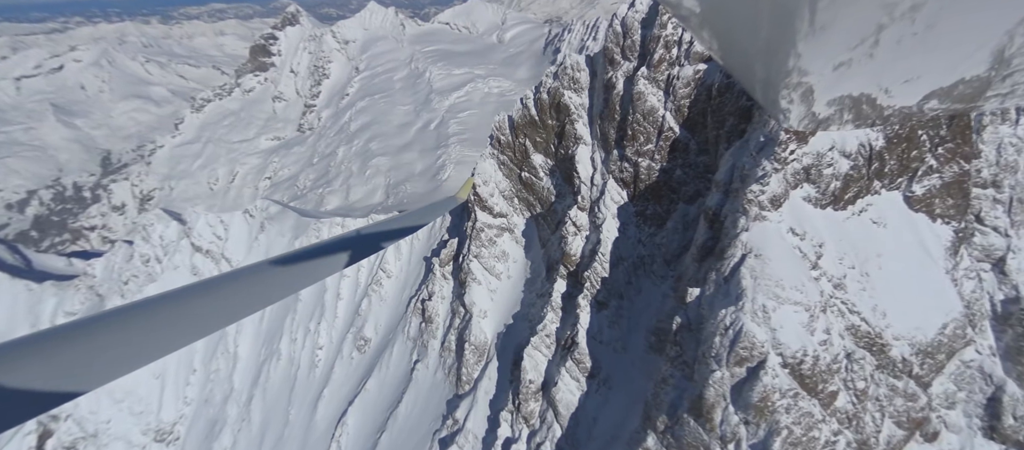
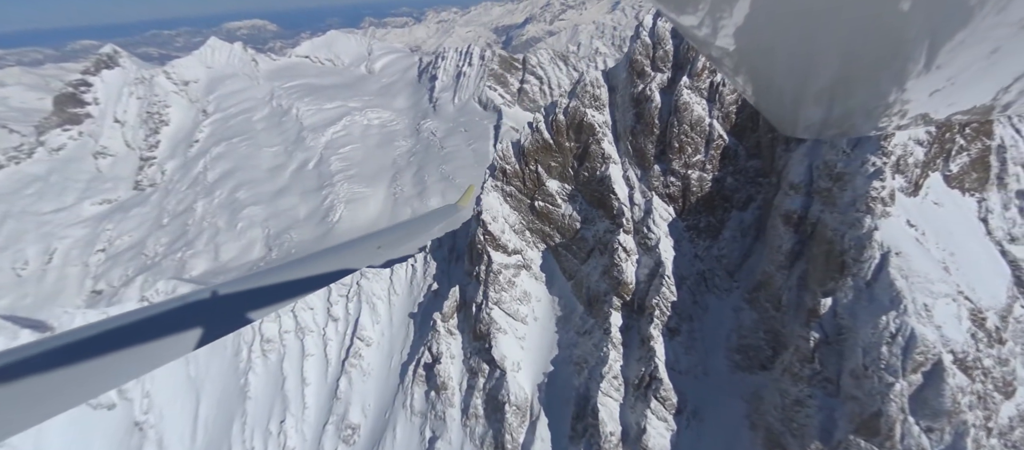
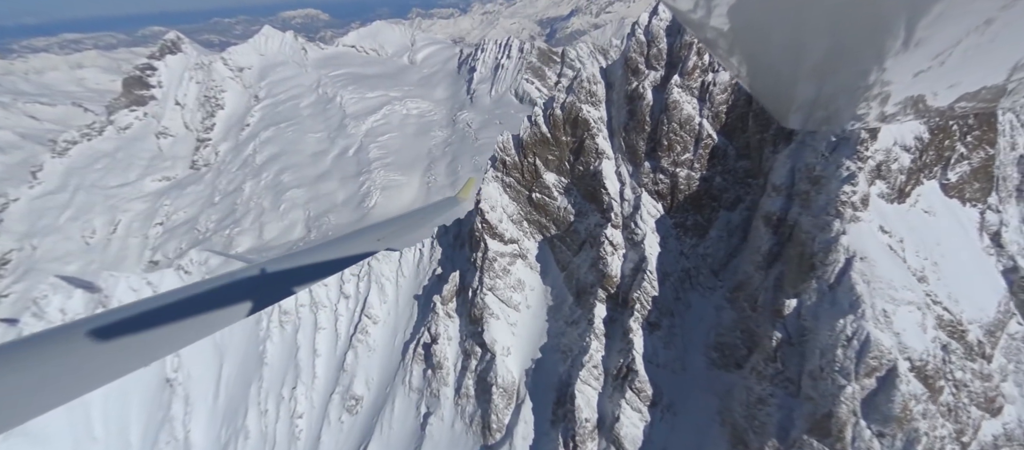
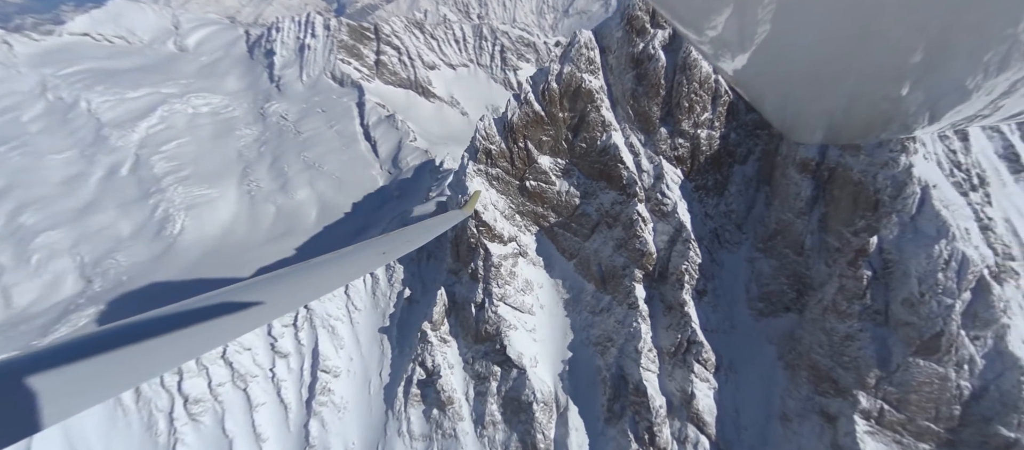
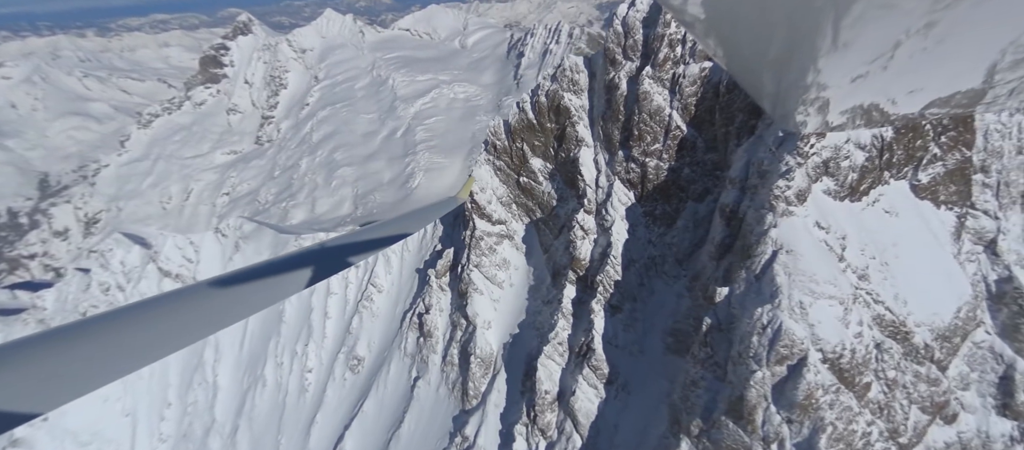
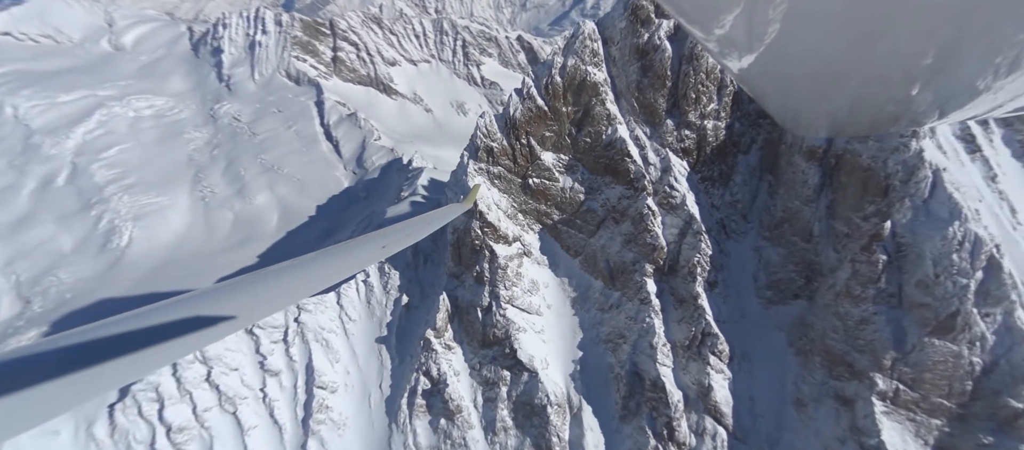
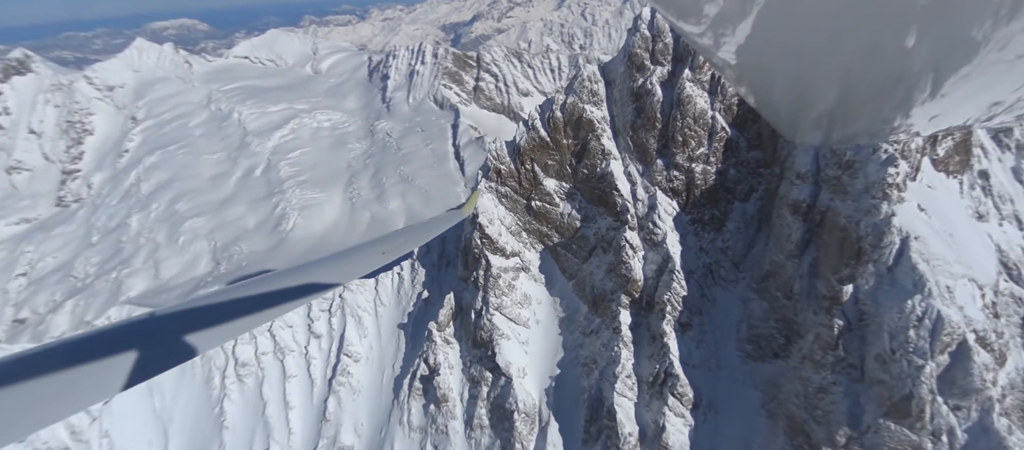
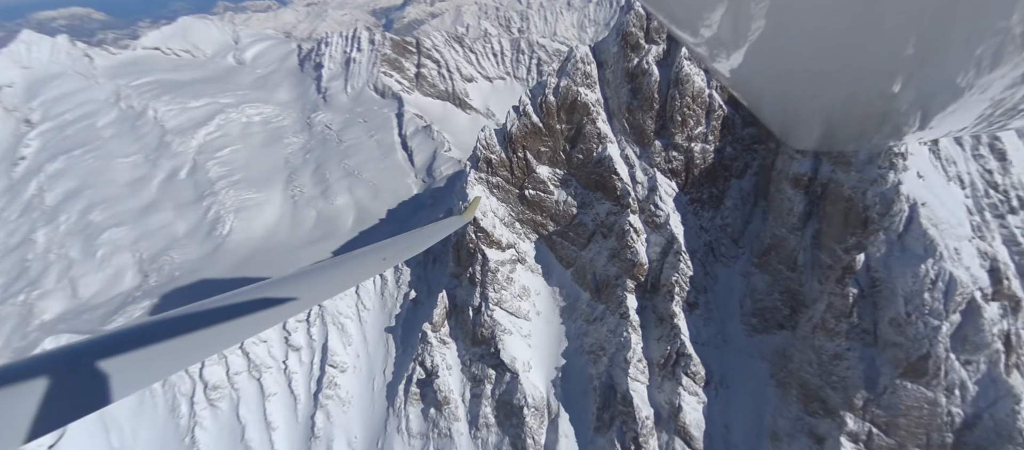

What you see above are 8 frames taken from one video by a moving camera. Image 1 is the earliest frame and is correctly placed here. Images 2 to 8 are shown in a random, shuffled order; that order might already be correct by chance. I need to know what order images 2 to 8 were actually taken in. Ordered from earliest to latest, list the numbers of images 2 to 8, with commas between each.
5, 3, 2, 7, 8, 4, 6
